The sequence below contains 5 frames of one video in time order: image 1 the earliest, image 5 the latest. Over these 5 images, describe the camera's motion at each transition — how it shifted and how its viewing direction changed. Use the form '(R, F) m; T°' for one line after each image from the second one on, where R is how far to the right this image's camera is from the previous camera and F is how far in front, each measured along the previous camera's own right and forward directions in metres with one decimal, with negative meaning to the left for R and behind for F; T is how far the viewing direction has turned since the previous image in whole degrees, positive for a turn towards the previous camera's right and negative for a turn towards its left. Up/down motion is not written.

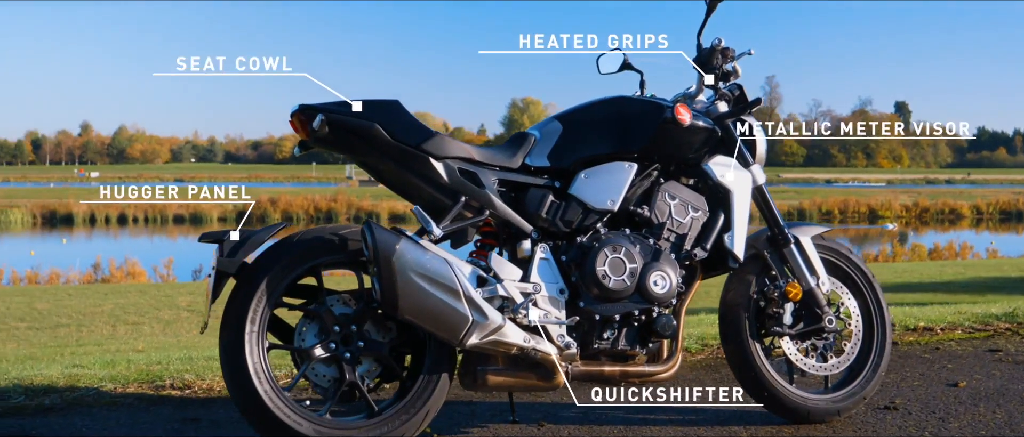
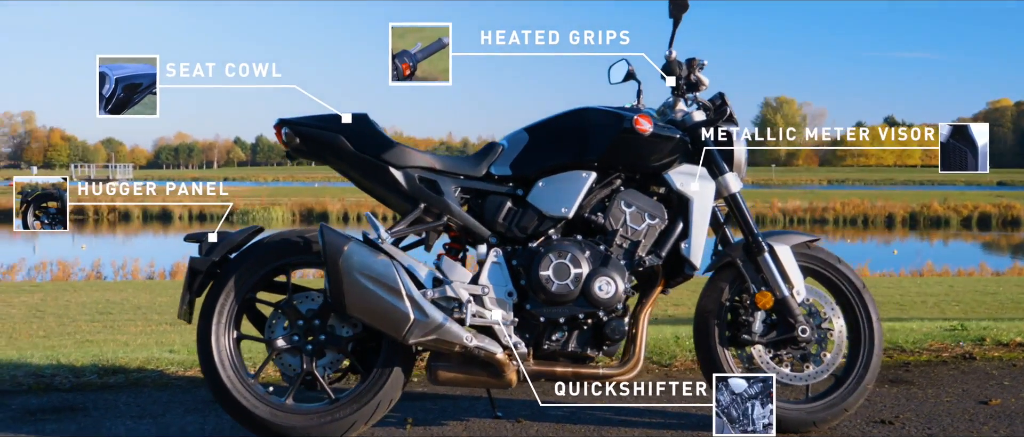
(+0.9, -0.1) m; -11°
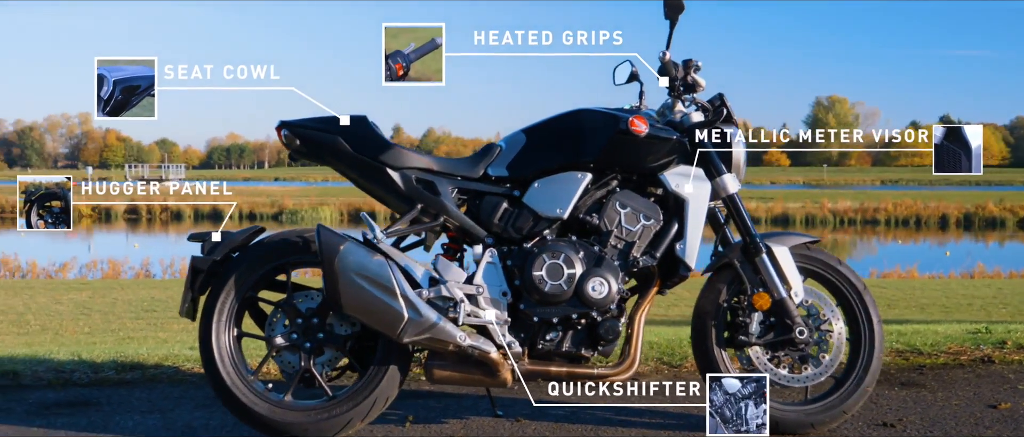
(+0.2, 0.0) m; -2°
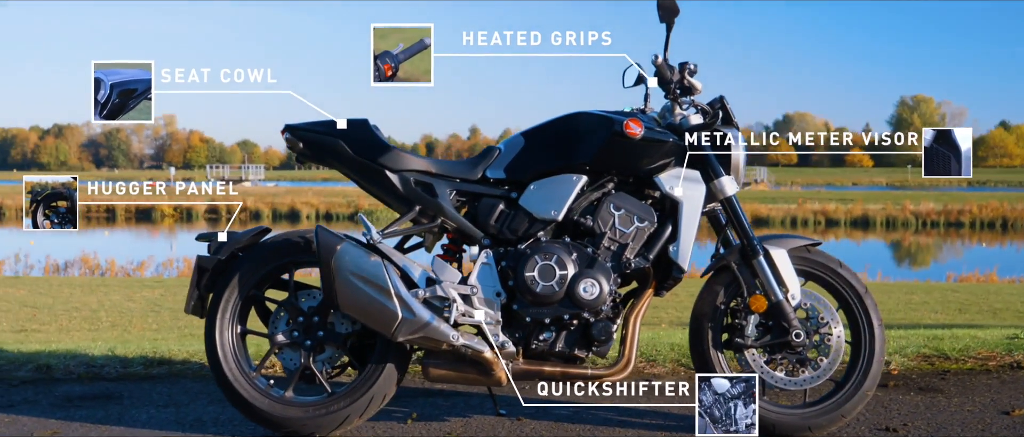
(+0.3, 0.0) m; -4°
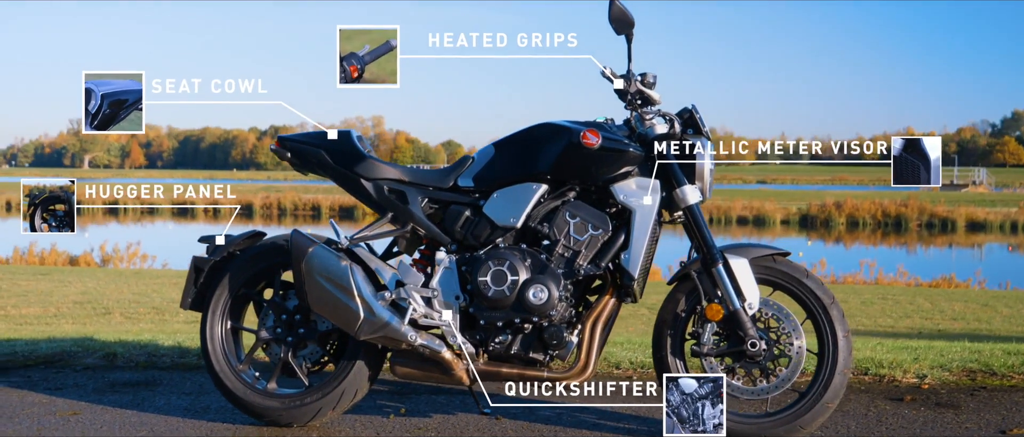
(+0.8, -0.1) m; -9°
